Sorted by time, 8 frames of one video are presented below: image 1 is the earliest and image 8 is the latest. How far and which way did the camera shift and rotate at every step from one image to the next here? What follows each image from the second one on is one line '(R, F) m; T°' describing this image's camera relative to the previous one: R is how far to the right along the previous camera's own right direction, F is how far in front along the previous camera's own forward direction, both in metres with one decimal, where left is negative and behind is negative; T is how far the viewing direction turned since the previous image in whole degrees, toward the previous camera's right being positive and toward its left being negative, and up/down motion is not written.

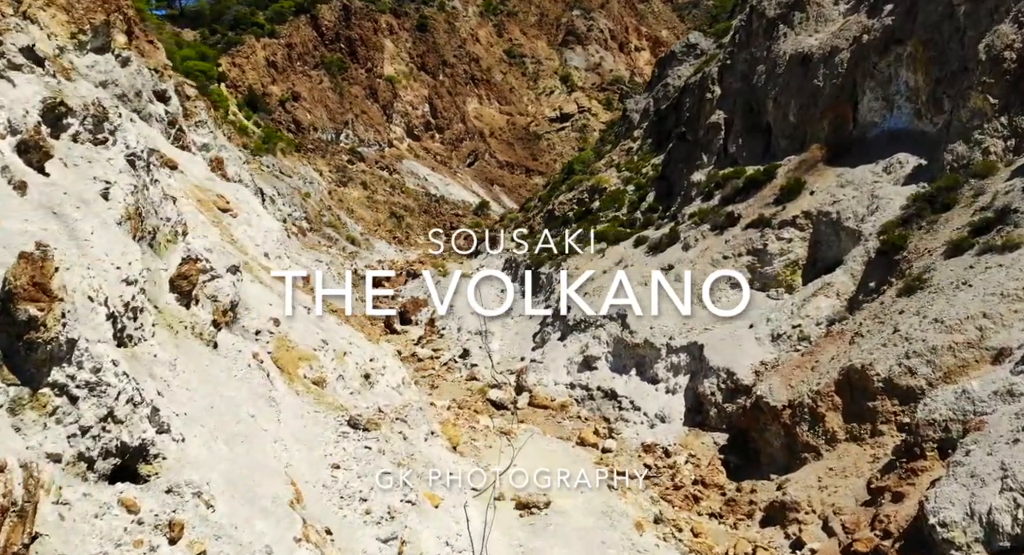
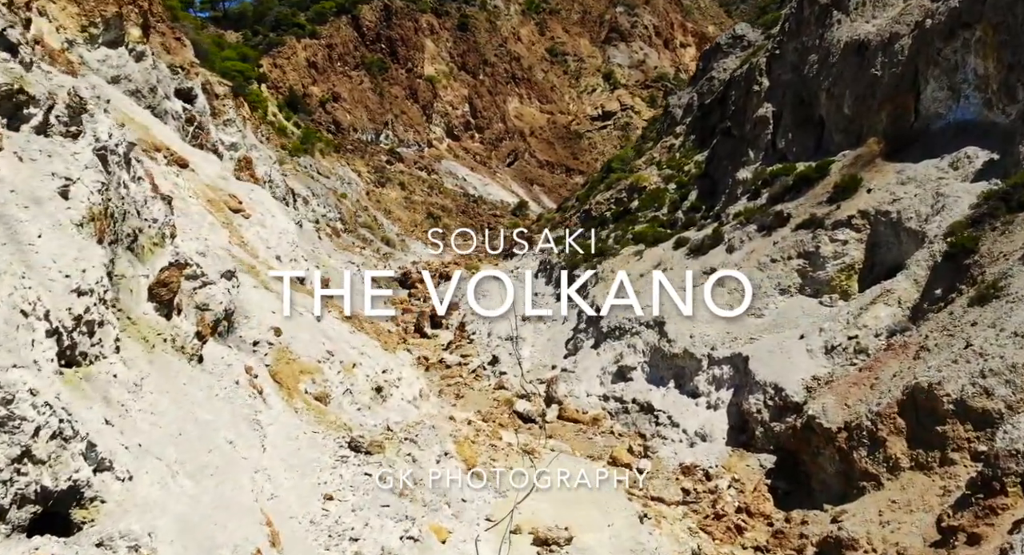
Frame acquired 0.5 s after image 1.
(+0.3, +1.2) m; -3°
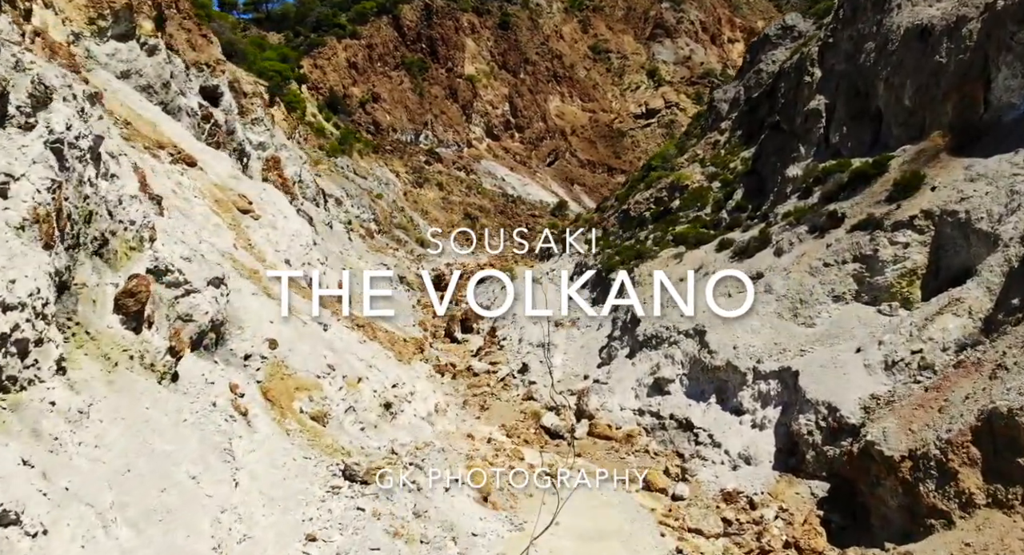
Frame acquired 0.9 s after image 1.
(+0.4, +1.2) m; -3°
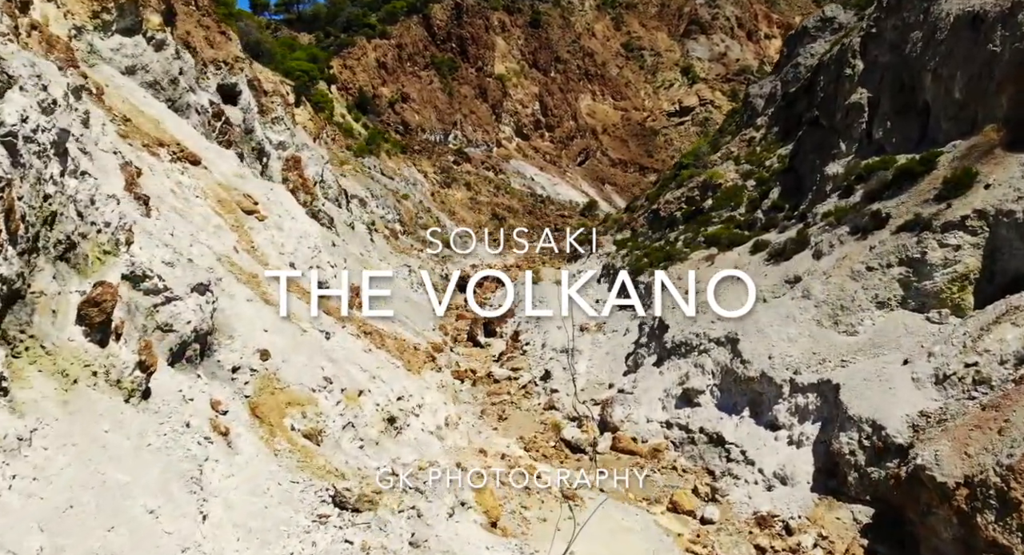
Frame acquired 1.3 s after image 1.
(+0.3, +0.9) m; -2°
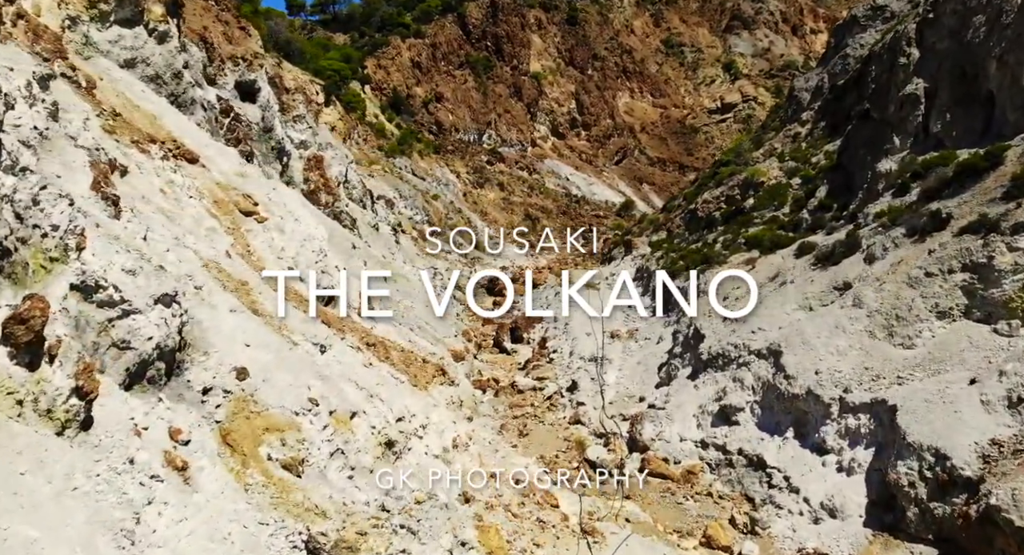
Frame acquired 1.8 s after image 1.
(+0.4, +1.2) m; -3°
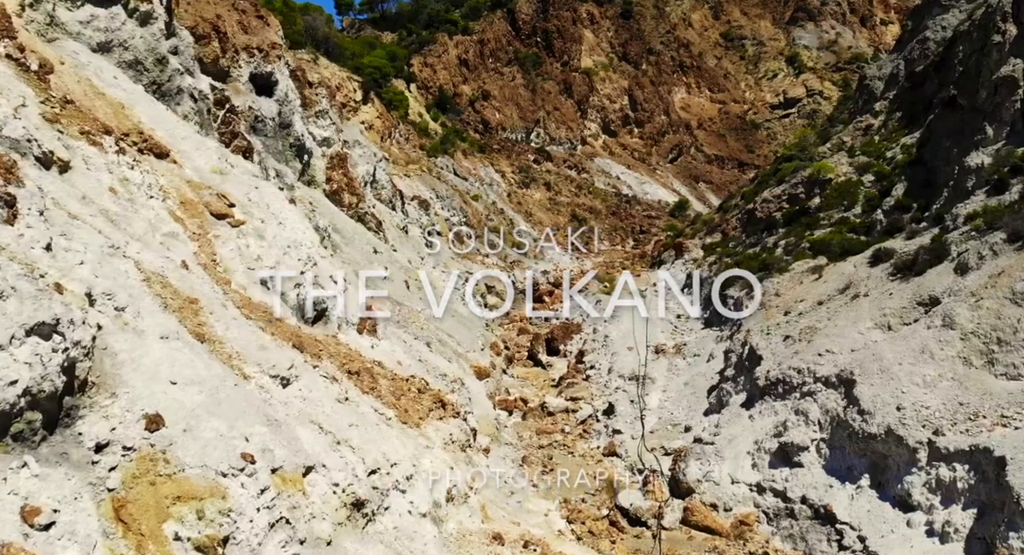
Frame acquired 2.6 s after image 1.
(+0.6, +2.1) m; -4°
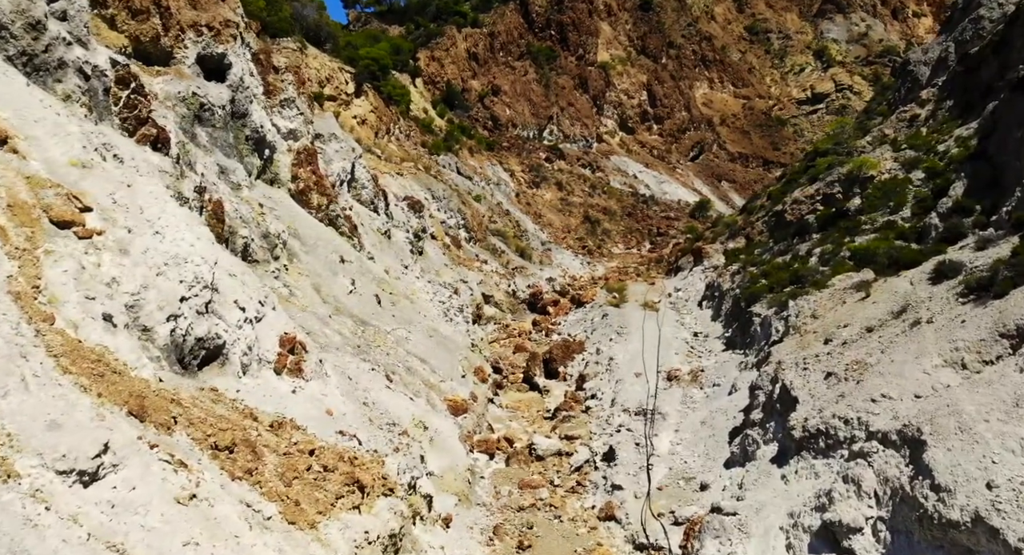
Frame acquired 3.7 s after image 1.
(+0.8, +3.1) m; -2°
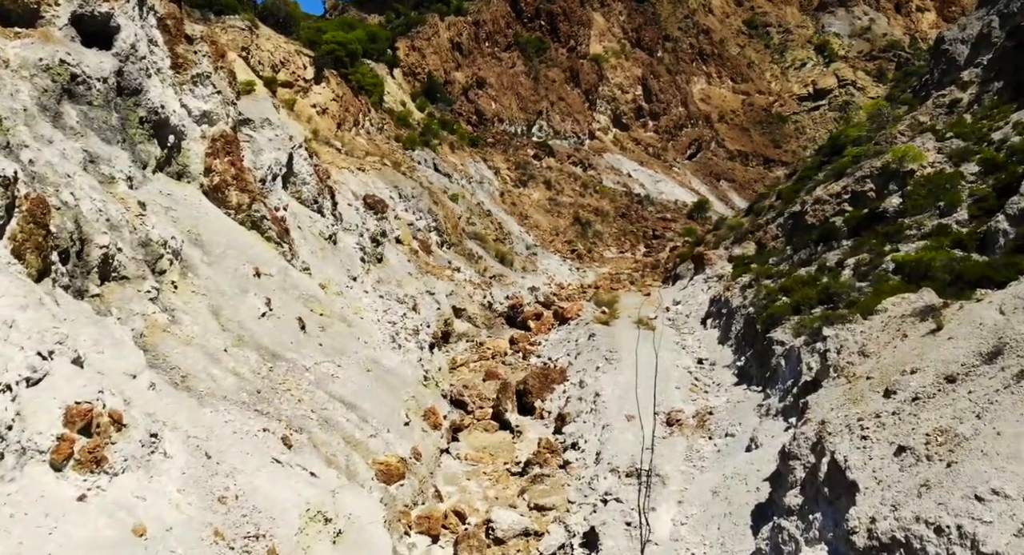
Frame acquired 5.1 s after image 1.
(+0.7, +3.8) m; 0°
